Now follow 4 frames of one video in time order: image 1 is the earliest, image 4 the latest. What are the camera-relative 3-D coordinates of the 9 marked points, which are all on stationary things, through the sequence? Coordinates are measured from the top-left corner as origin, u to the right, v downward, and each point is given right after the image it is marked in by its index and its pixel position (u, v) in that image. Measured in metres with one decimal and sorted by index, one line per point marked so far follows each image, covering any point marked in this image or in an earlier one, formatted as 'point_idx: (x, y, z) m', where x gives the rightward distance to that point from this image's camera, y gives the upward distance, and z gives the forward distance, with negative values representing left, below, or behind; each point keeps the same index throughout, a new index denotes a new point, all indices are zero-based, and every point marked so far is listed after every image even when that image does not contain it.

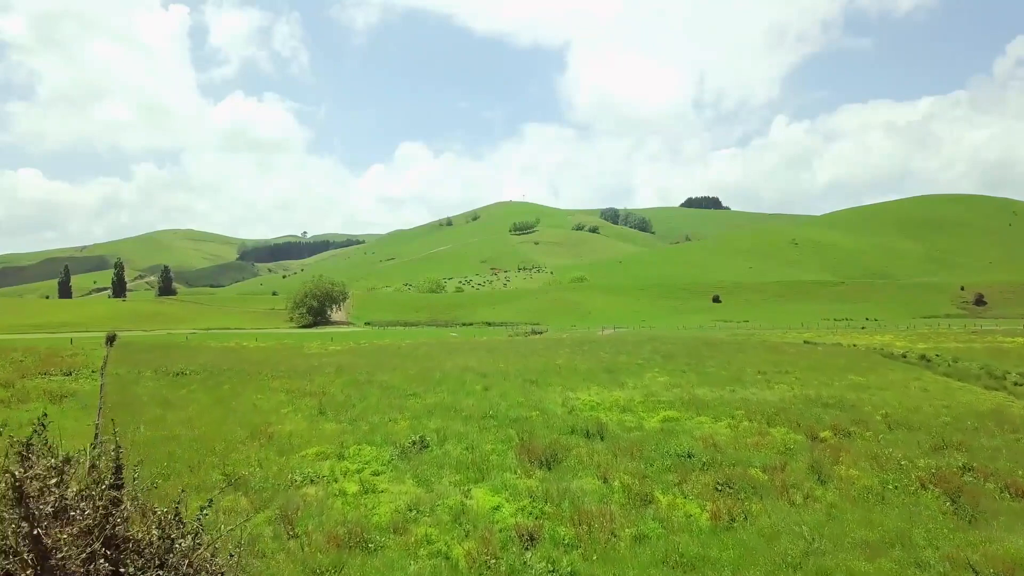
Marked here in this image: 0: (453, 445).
0: (-2.3, -6.0, +19.5) m
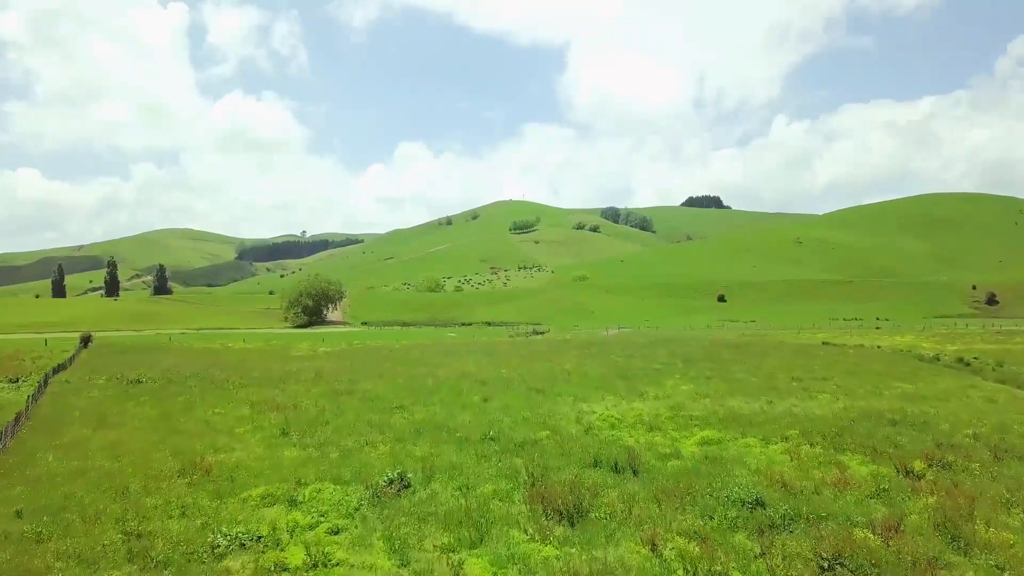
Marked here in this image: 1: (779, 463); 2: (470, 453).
0: (-2.0, -5.8, +15.0) m
1: (+9.2, -6.0, +17.6) m
2: (-1.5, -5.9, +18.2) m
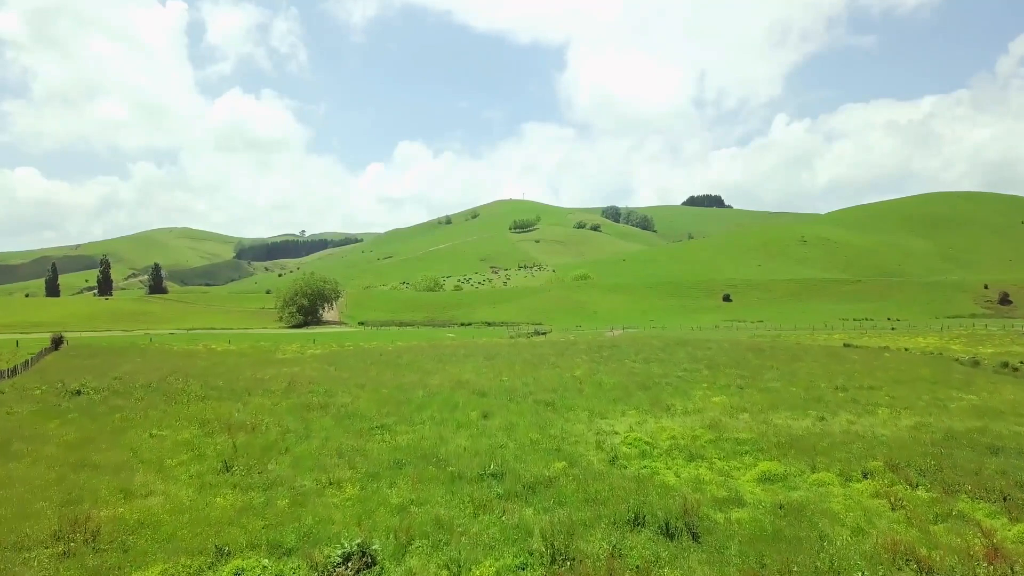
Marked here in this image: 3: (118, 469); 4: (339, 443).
0: (-1.8, -5.5, +10.4) m
1: (+9.4, -5.8, +13.1) m
2: (-1.3, -5.6, +13.7) m
3: (-12.2, -5.6, +16.0) m
4: (-6.3, -5.6, +18.6) m
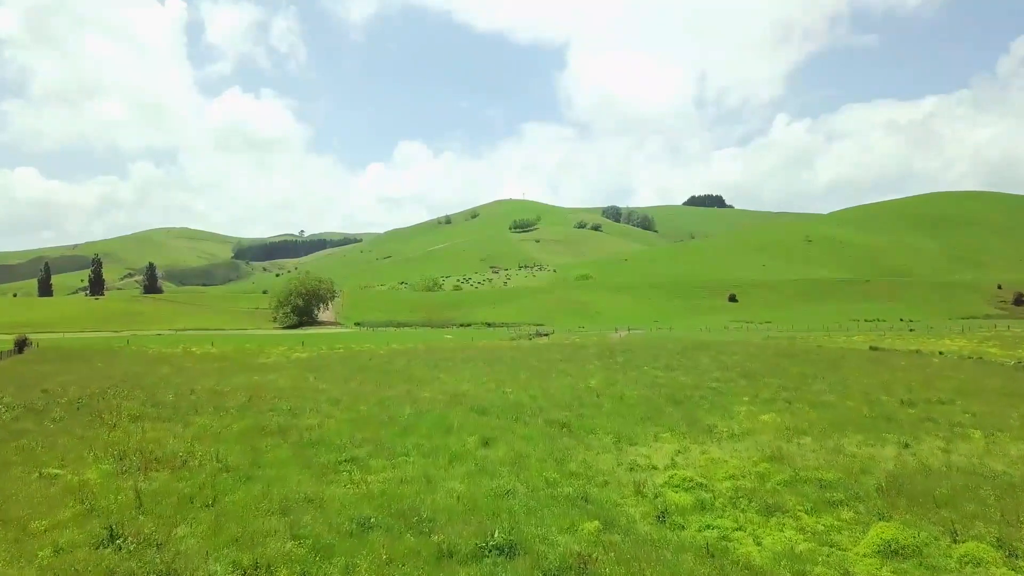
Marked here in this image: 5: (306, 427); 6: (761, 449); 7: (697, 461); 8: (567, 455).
0: (-1.5, -5.3, +5.5) m
1: (+9.7, -5.6, +8.2) m
2: (-1.0, -5.4, +8.8) m
3: (-11.9, -5.3, +11.0) m
4: (-6.0, -5.4, +13.7) m
5: (-7.9, -5.3, +19.7) m
6: (+9.1, -5.9, +18.9) m
7: (+6.3, -5.9, +17.3) m
8: (+1.9, -5.7, +17.5) m
